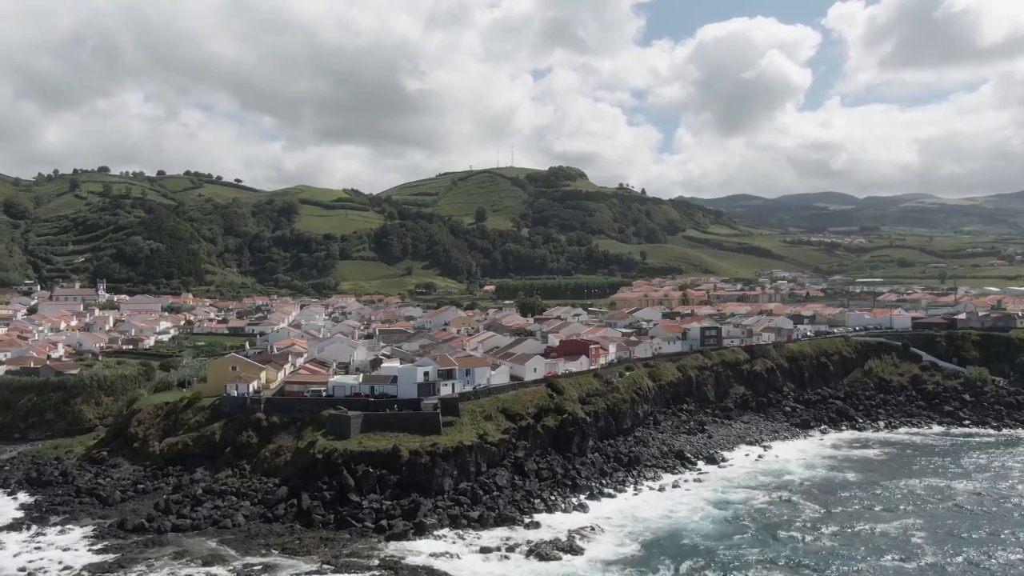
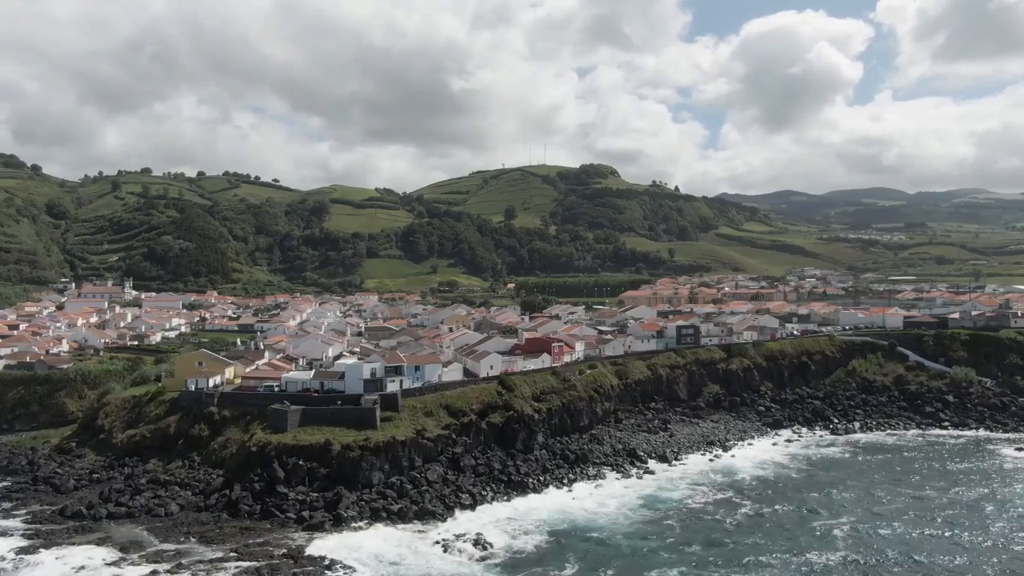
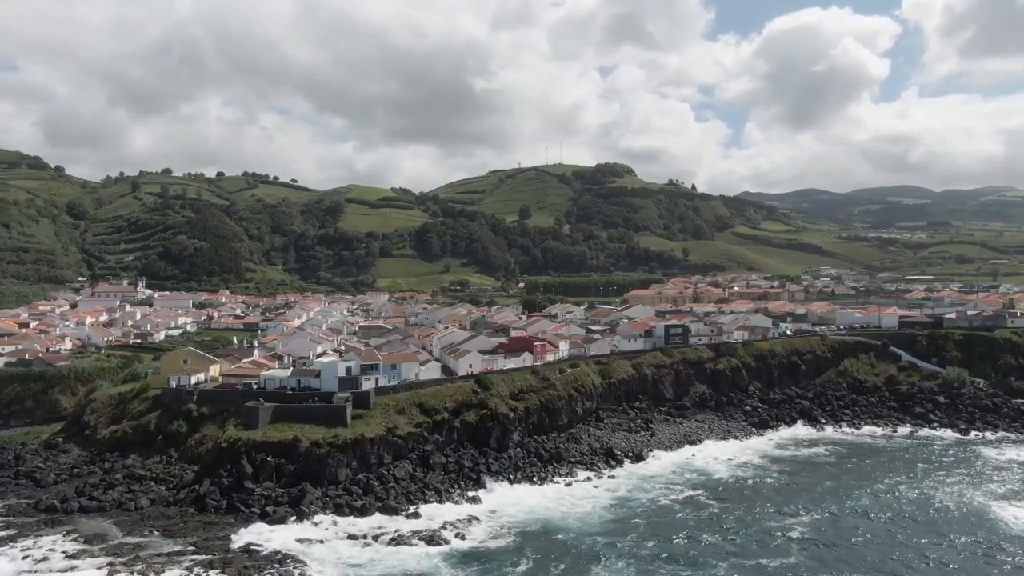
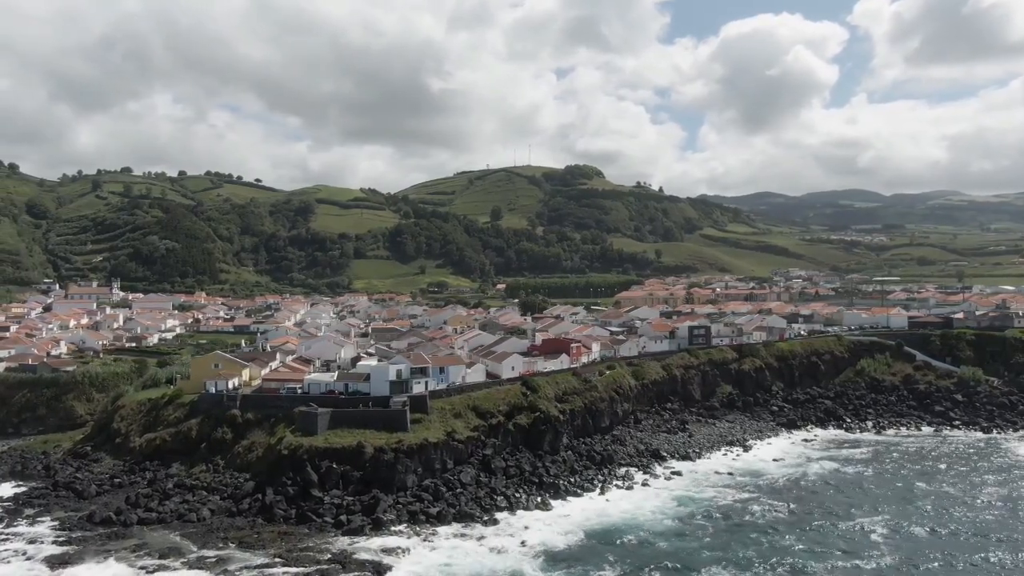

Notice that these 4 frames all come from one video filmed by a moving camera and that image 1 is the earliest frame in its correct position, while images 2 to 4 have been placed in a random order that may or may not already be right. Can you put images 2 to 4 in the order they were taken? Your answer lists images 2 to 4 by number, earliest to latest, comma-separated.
4, 2, 3
